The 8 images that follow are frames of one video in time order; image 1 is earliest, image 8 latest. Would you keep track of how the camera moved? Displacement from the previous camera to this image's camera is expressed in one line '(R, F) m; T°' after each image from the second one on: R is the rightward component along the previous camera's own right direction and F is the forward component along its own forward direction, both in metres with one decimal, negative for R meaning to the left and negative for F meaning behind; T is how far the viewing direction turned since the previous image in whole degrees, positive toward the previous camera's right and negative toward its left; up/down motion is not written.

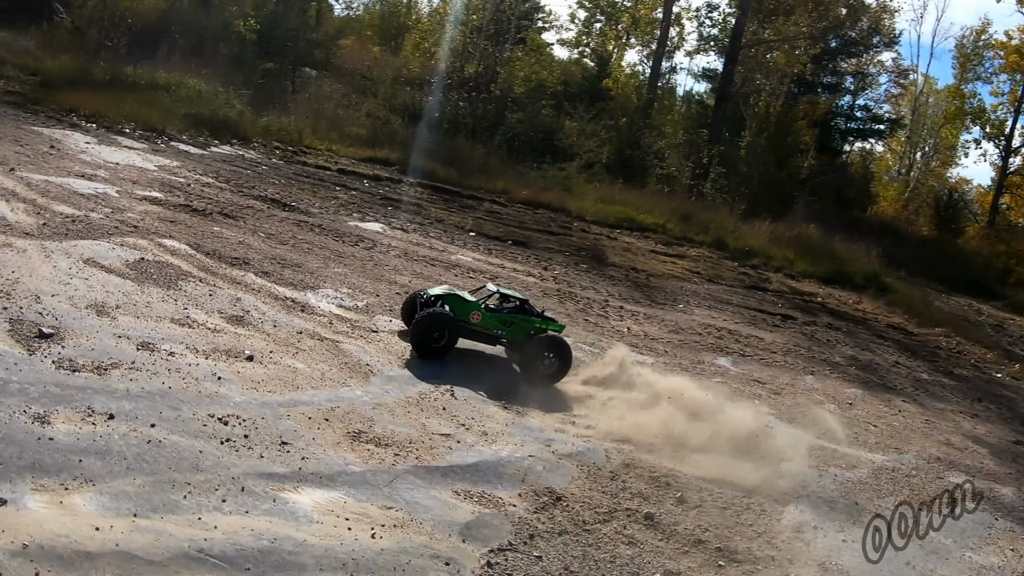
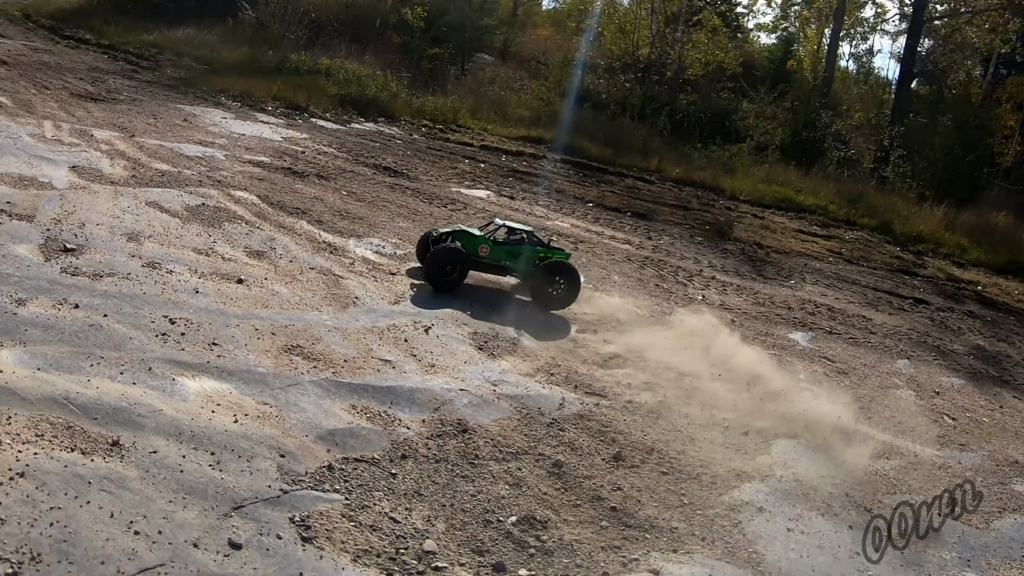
(+1.5, -0.2) m; -16°
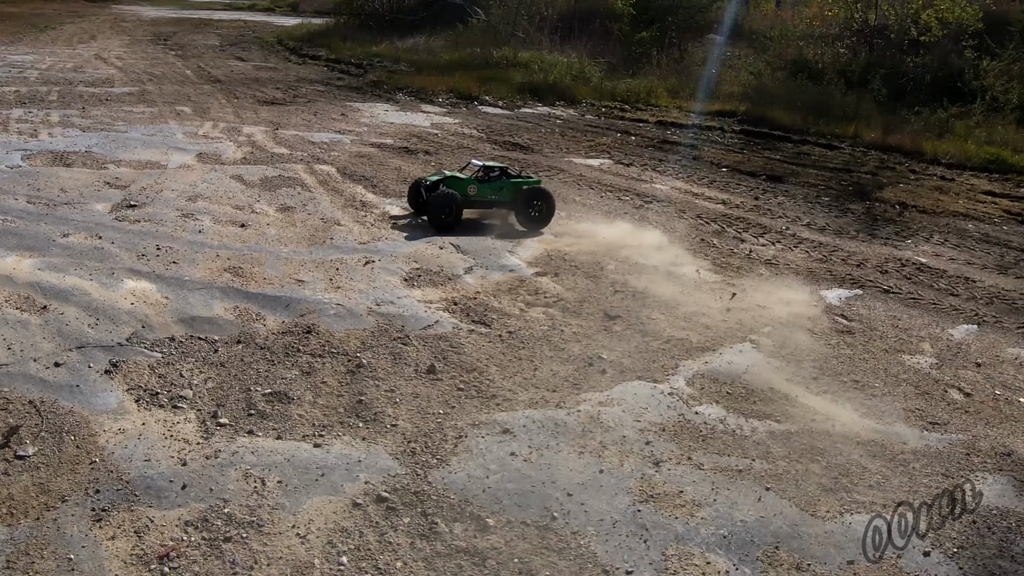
(+3.4, -0.5) m; -26°
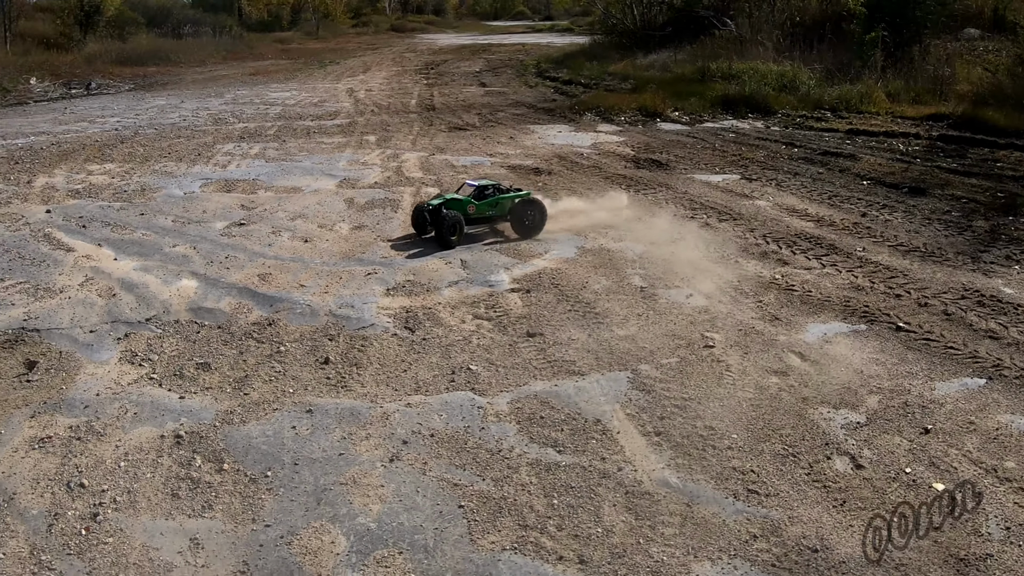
(+4.6, +0.1) m; -32°
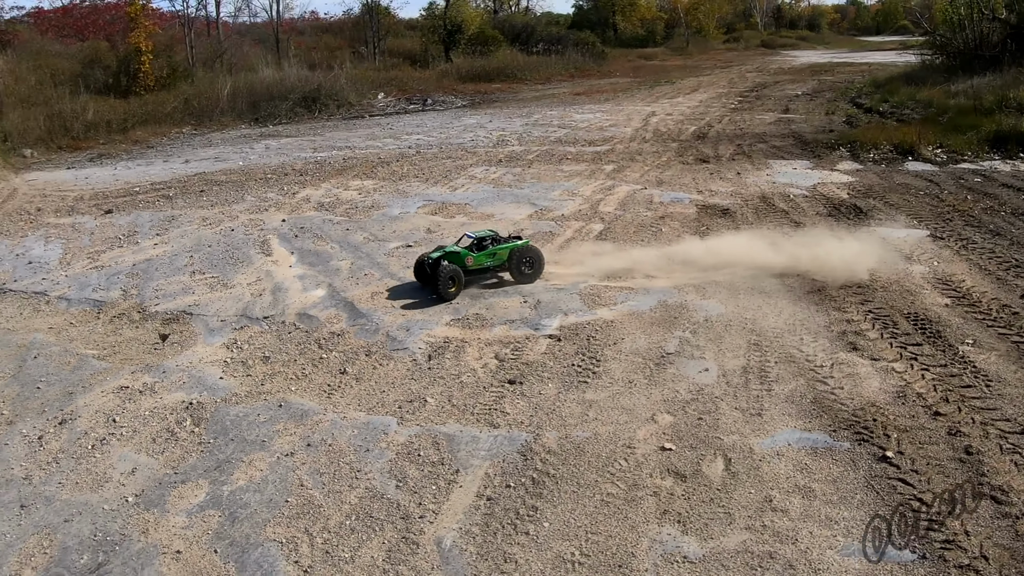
(+4.6, +1.5) m; -36°
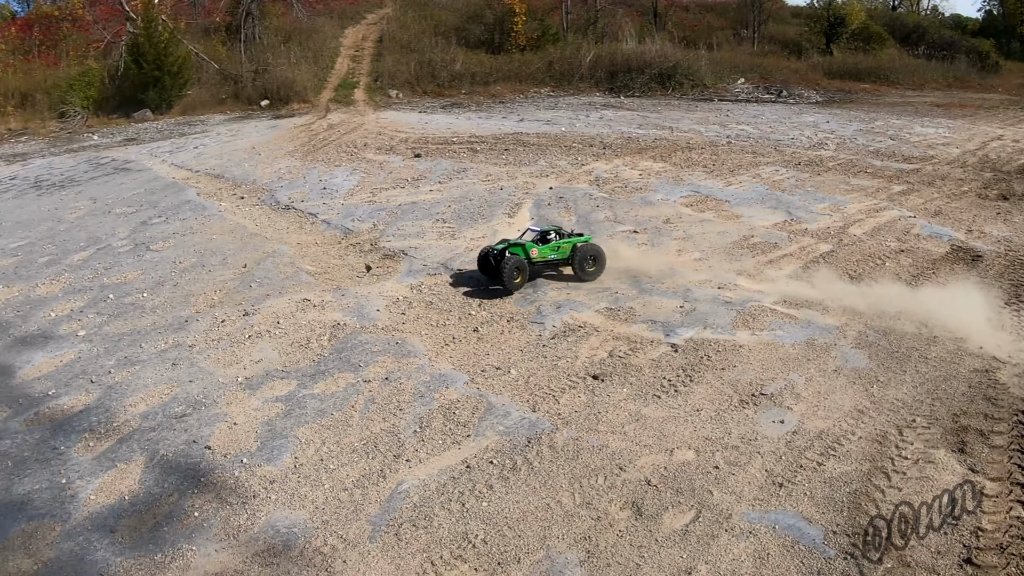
(+2.9, +0.6) m; -29°
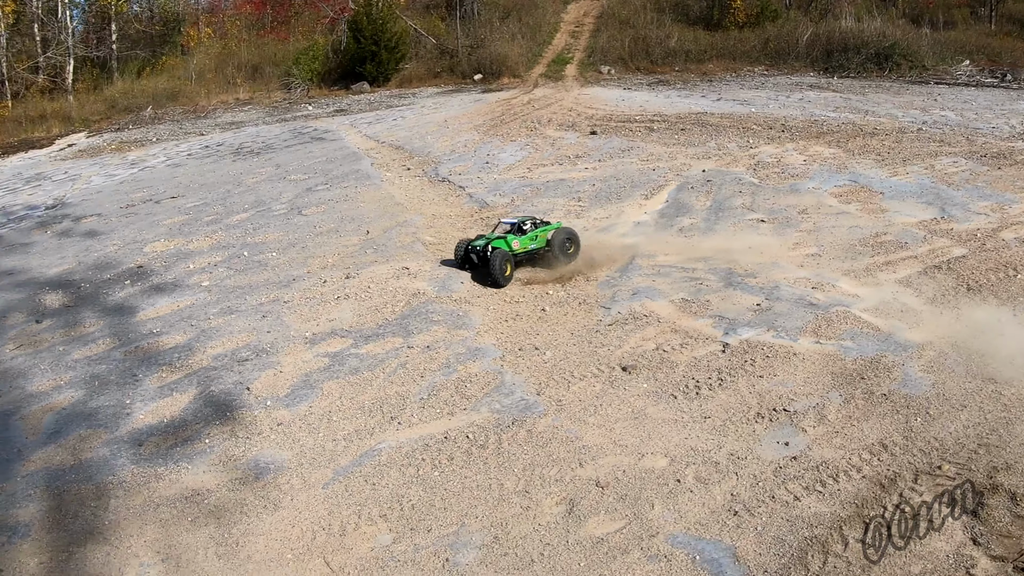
(+2.4, +0.3) m; -20°
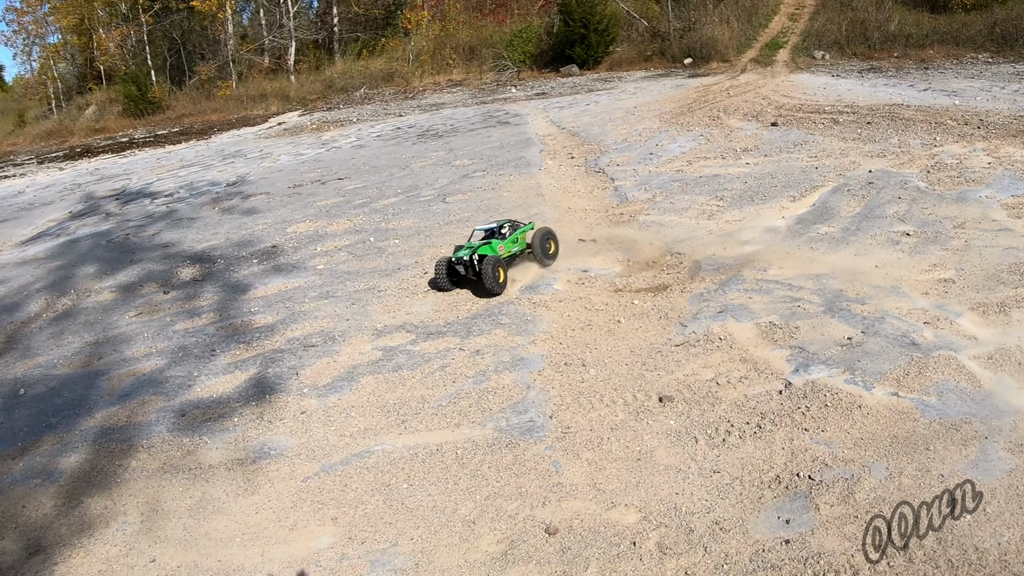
(+2.1, +0.9) m; -20°
